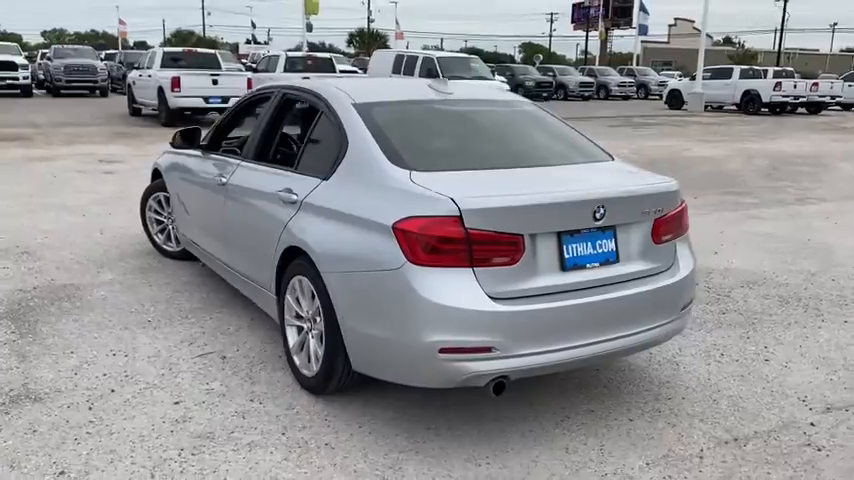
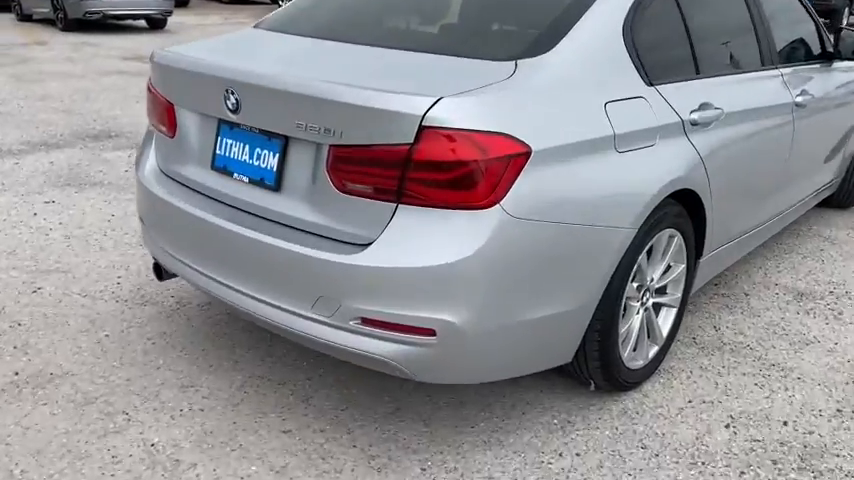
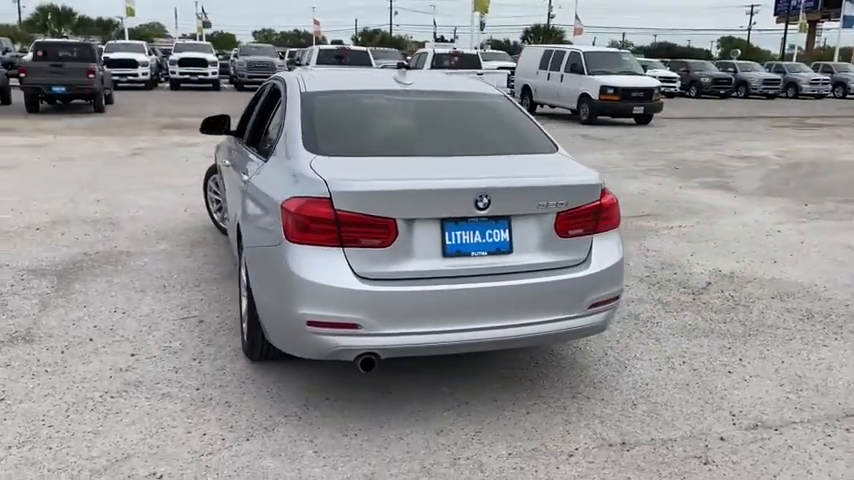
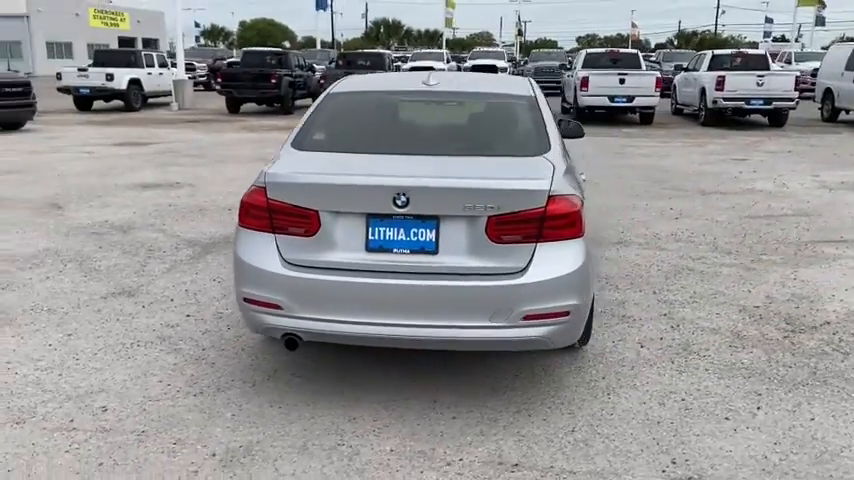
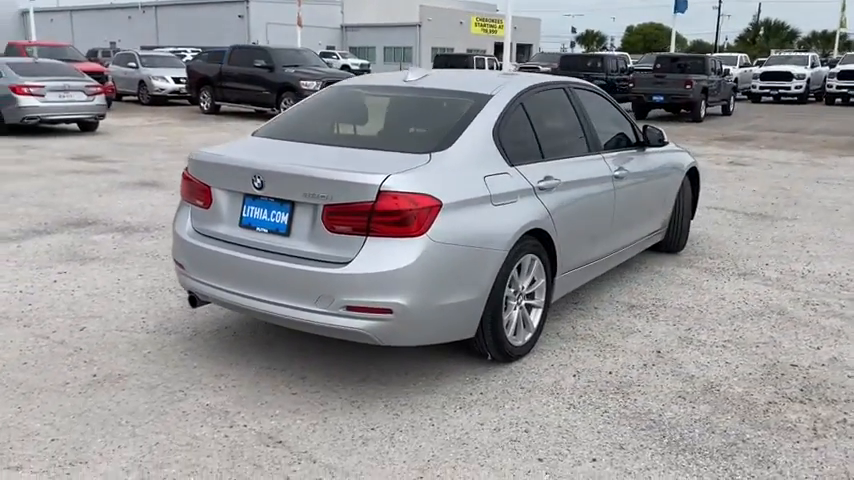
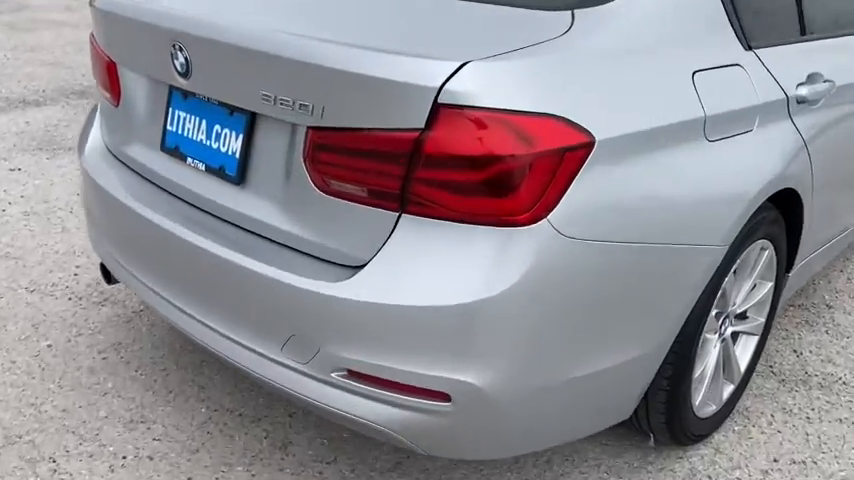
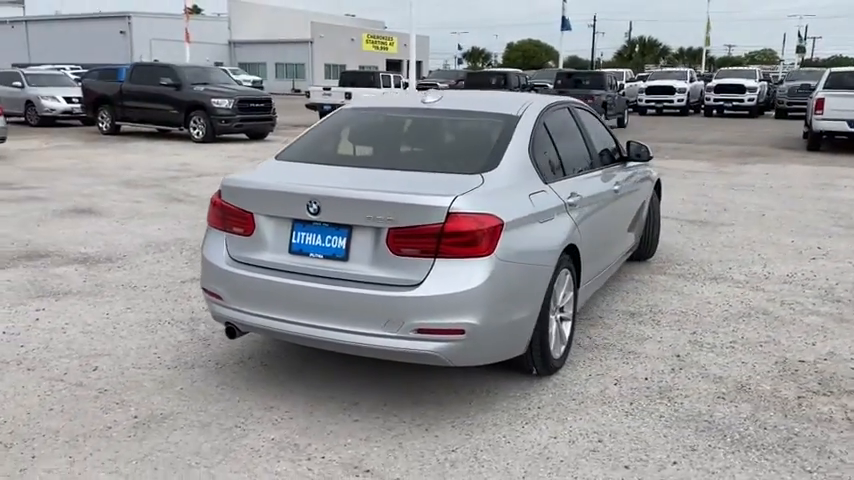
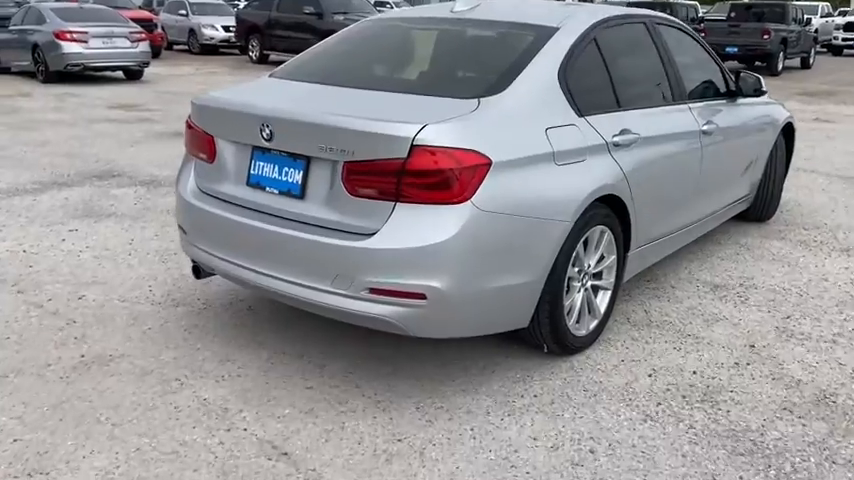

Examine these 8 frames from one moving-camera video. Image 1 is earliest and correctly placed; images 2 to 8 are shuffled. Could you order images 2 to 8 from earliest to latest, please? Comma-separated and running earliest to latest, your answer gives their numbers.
3, 4, 7, 5, 8, 2, 6
